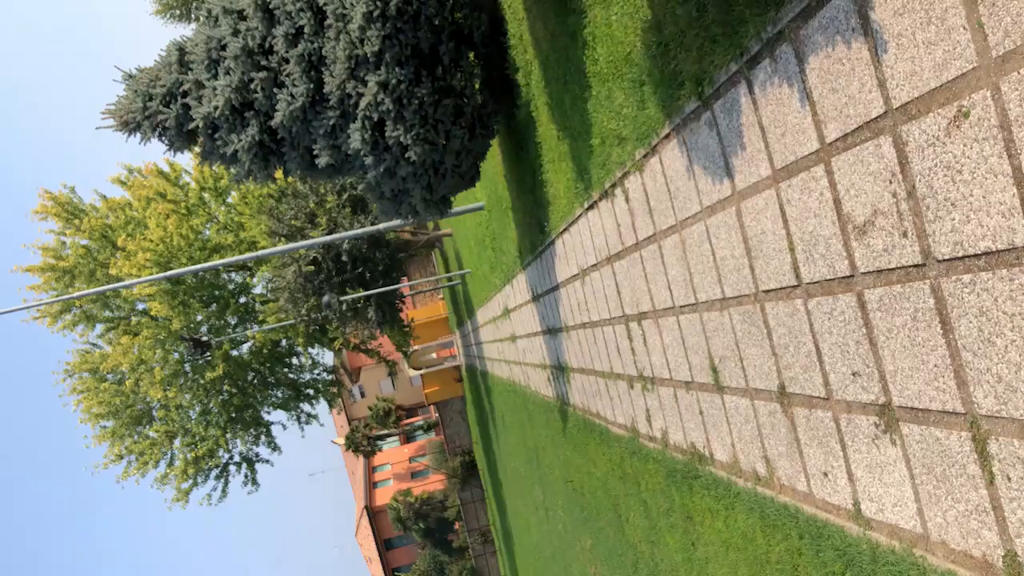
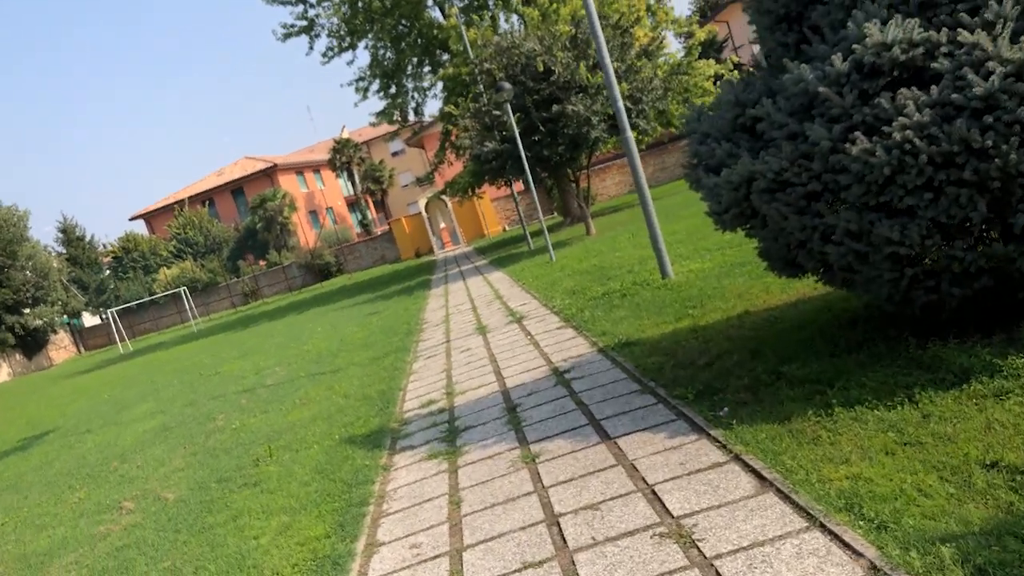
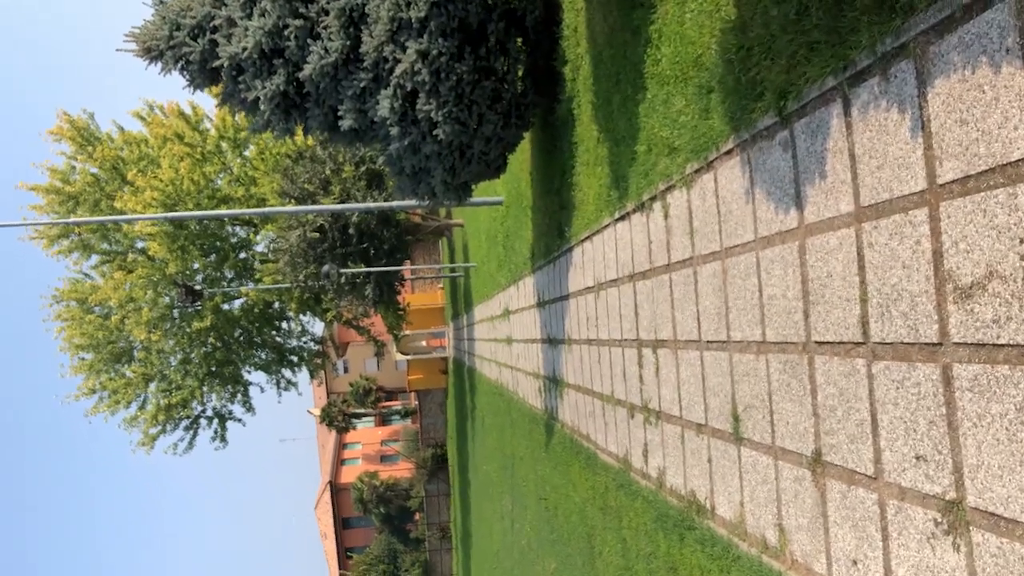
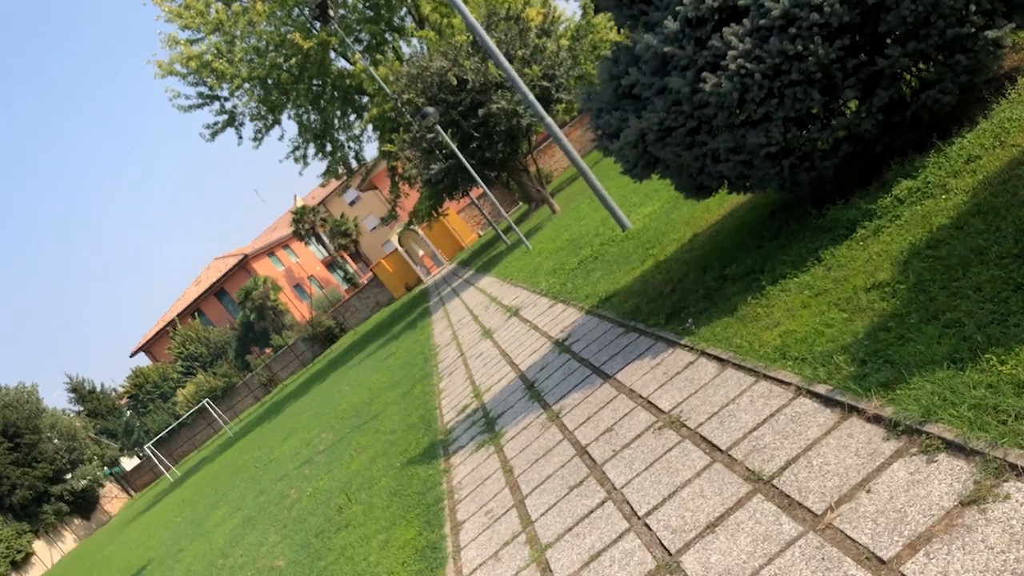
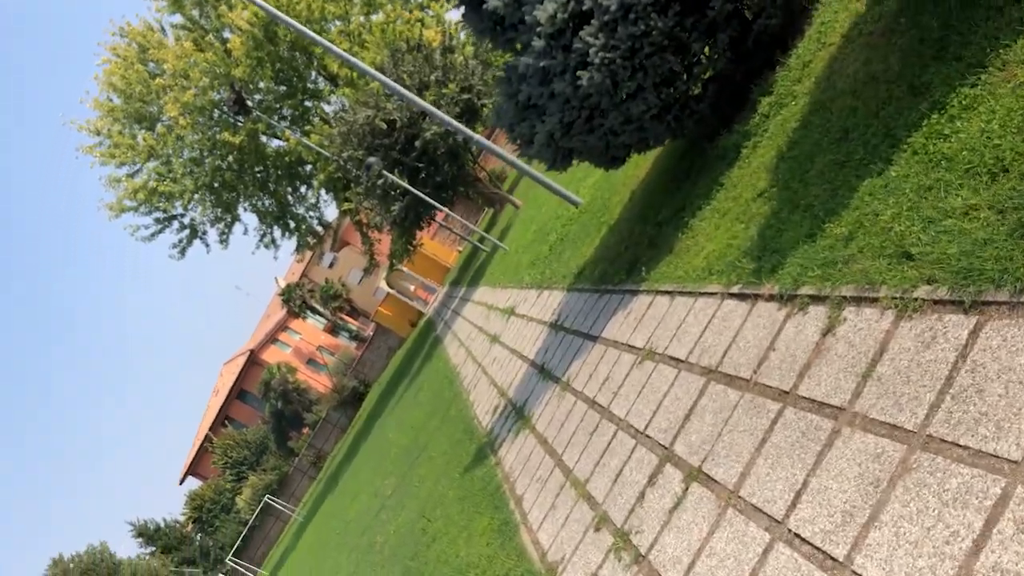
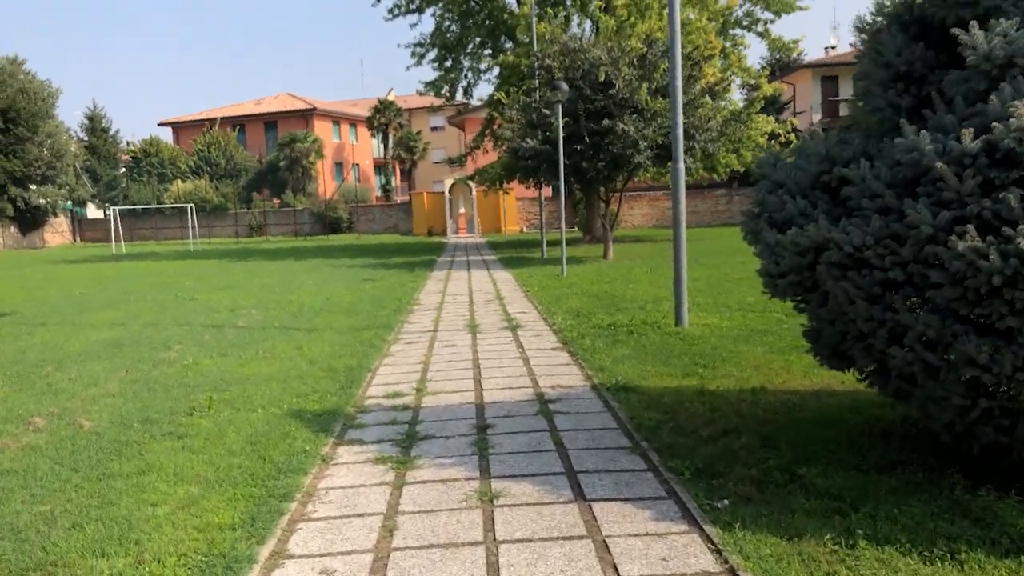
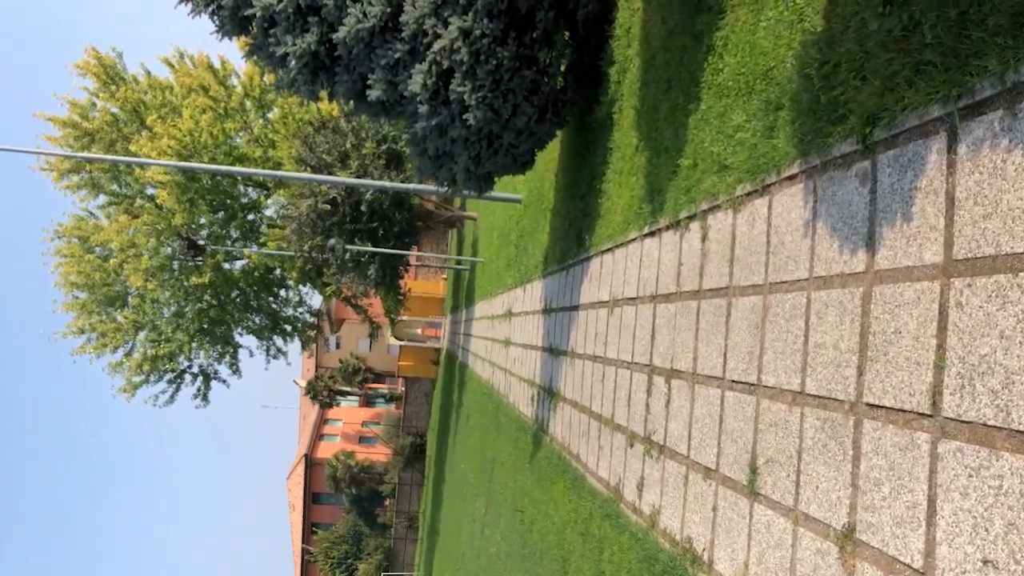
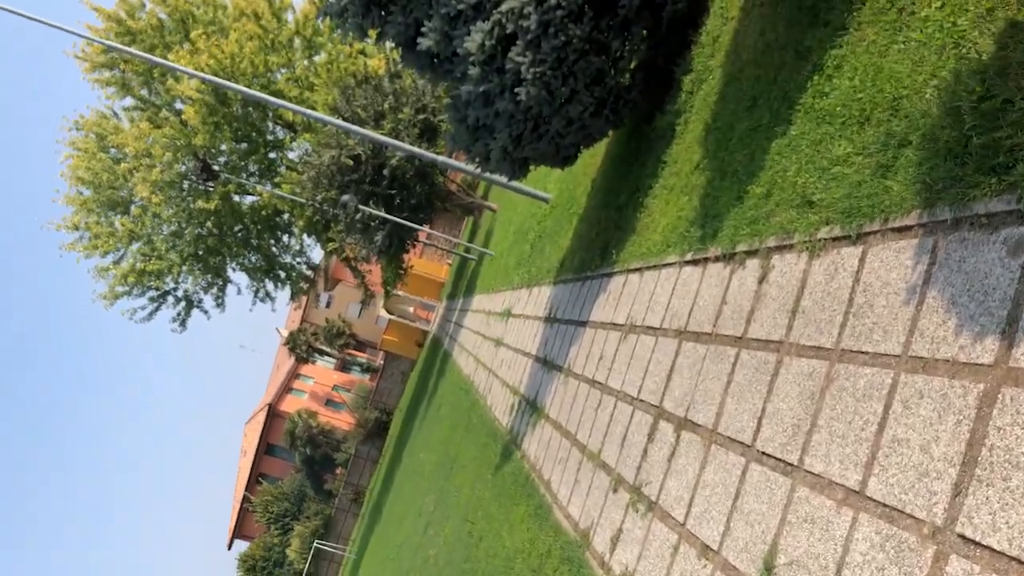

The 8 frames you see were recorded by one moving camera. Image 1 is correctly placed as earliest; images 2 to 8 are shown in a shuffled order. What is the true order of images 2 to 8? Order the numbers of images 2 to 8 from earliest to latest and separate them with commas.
3, 7, 8, 5, 4, 2, 6
